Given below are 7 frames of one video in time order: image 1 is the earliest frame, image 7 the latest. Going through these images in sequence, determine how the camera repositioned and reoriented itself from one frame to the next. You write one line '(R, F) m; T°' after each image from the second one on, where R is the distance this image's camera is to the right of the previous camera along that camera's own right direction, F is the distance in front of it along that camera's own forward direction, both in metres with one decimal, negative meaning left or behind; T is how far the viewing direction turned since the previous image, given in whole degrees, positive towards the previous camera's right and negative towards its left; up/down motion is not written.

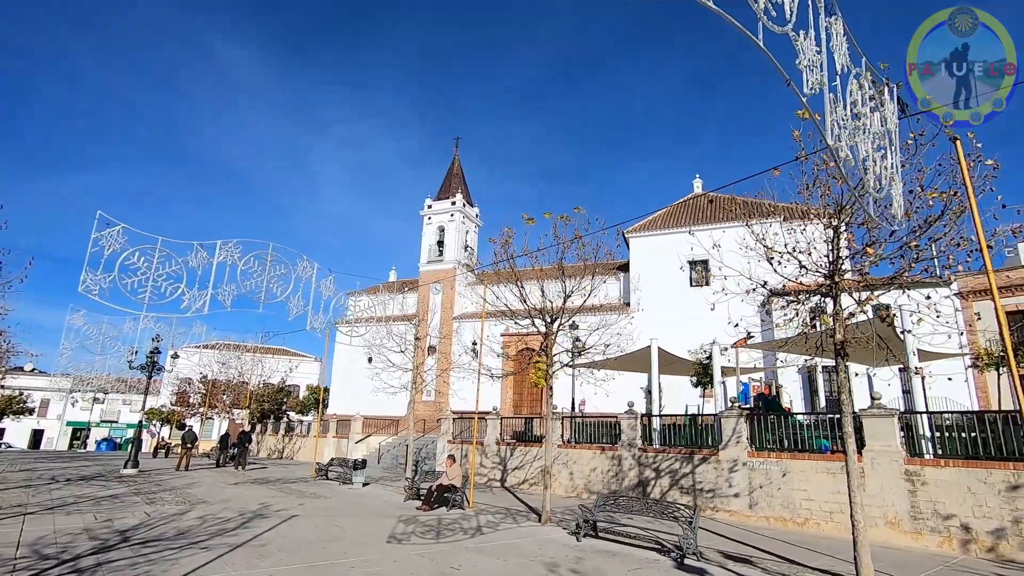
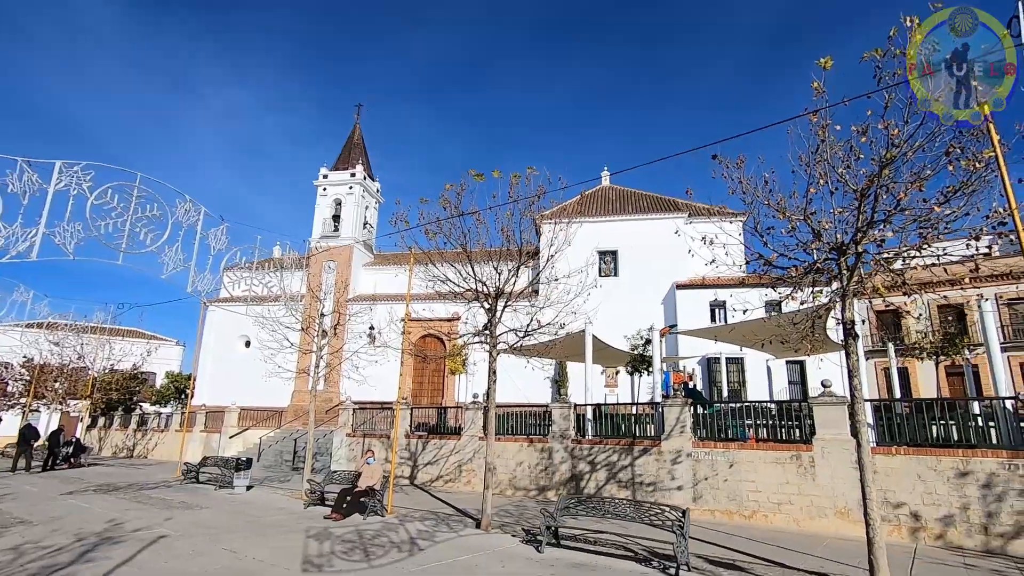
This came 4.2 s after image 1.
(-1.0, +1.8) m; +12°
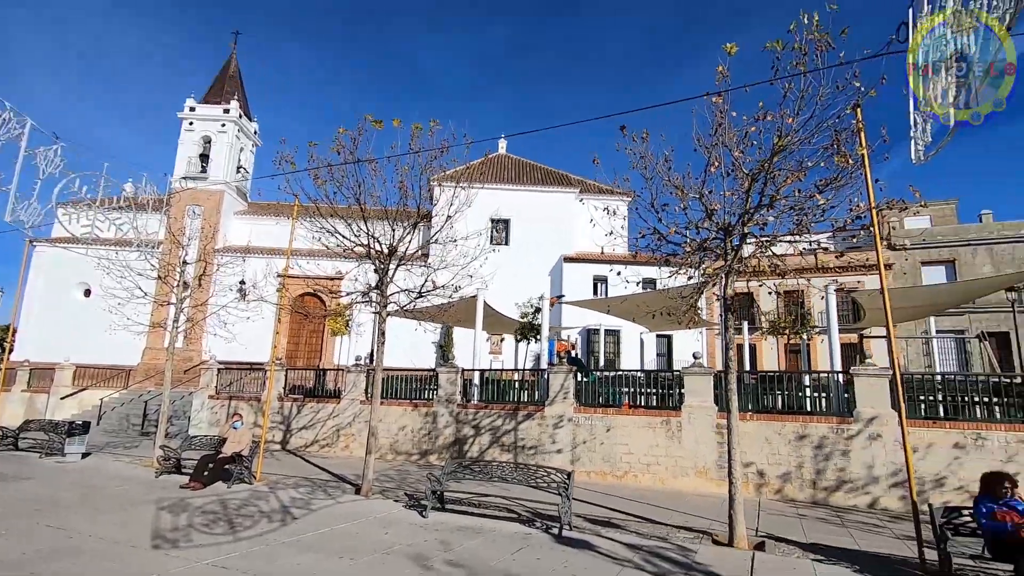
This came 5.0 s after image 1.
(-0.2, +0.3) m; +12°
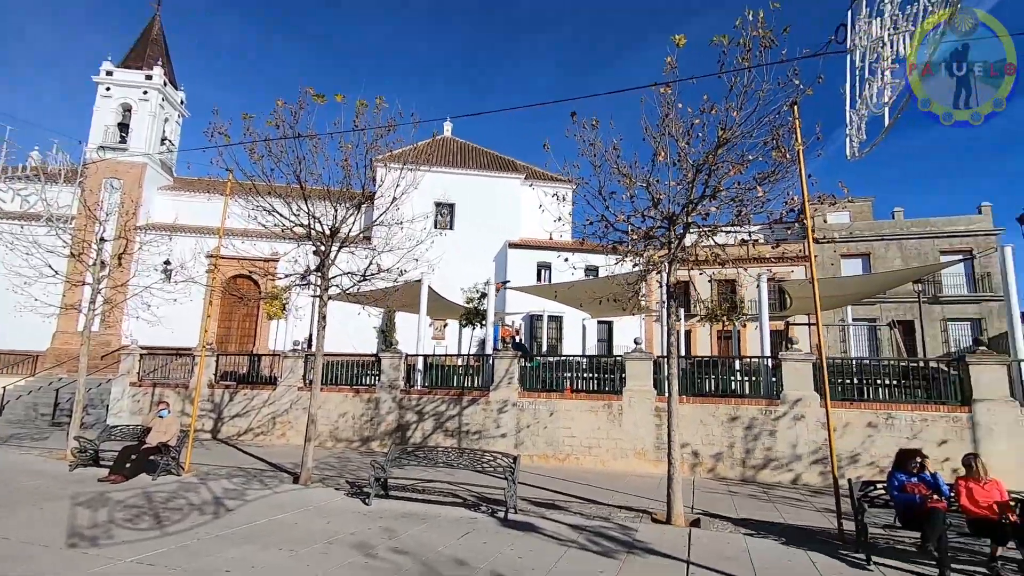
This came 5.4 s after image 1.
(-0.1, +0.1) m; +6°
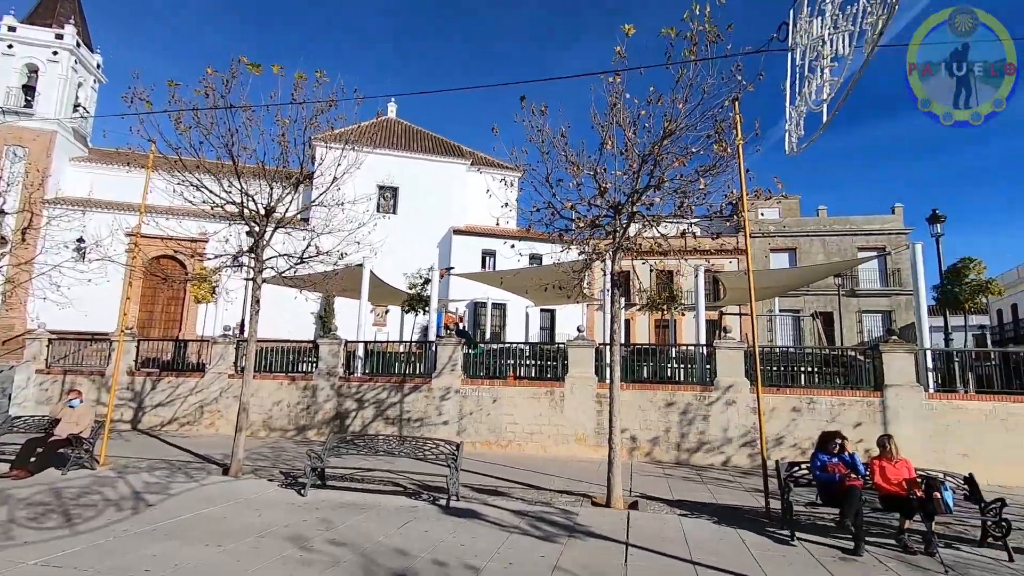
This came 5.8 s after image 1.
(0.0, +0.1) m; +6°
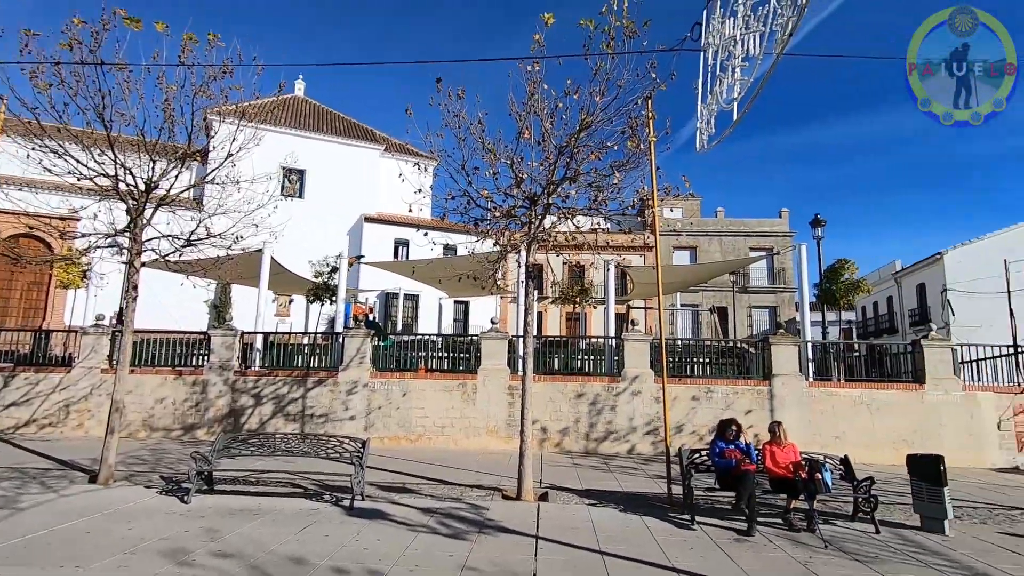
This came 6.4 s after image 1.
(0.0, +0.2) m; +9°
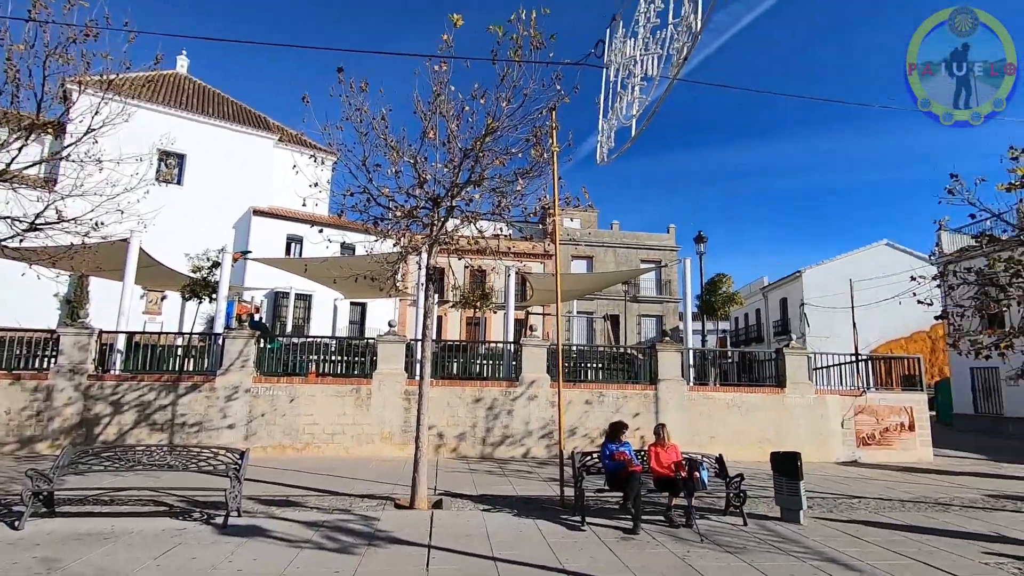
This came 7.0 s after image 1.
(0.0, +0.1) m; +11°
